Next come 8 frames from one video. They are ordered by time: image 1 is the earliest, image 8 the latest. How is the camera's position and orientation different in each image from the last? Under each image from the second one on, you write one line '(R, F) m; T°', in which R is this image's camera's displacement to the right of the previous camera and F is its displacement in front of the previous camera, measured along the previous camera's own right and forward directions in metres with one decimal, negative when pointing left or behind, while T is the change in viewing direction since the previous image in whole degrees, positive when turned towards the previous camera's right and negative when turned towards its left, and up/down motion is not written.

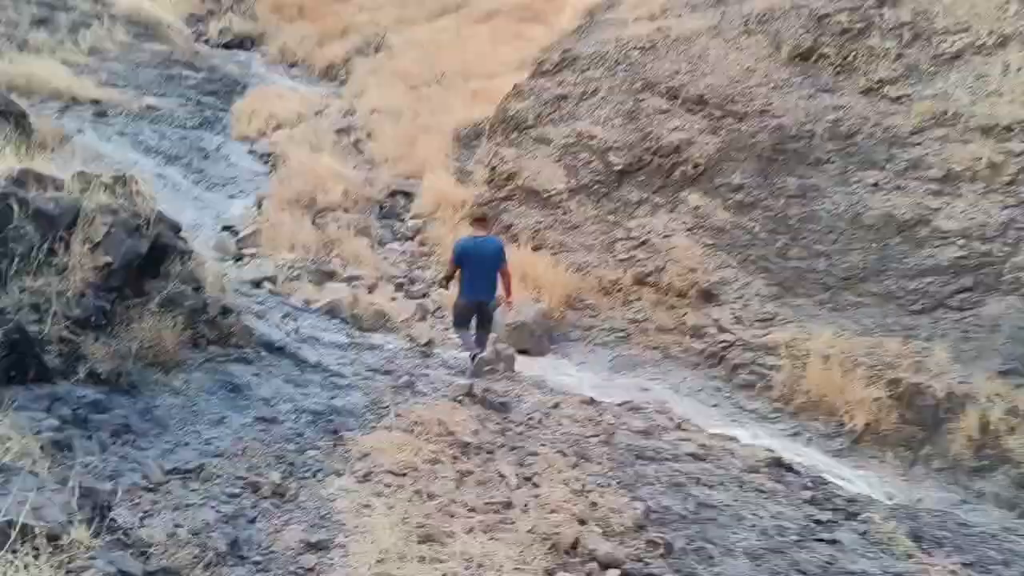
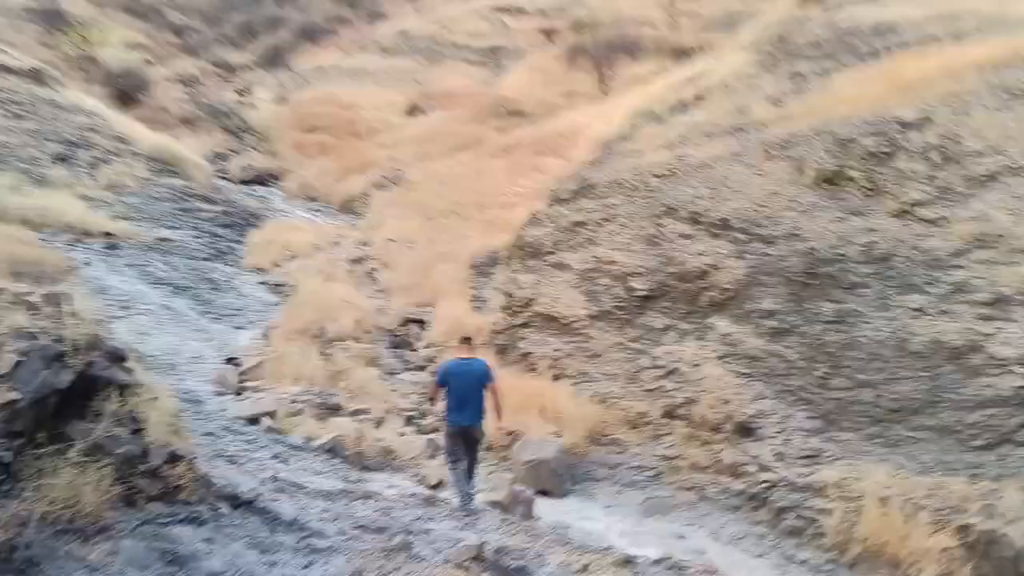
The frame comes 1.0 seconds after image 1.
(0.0, +0.7) m; -1°
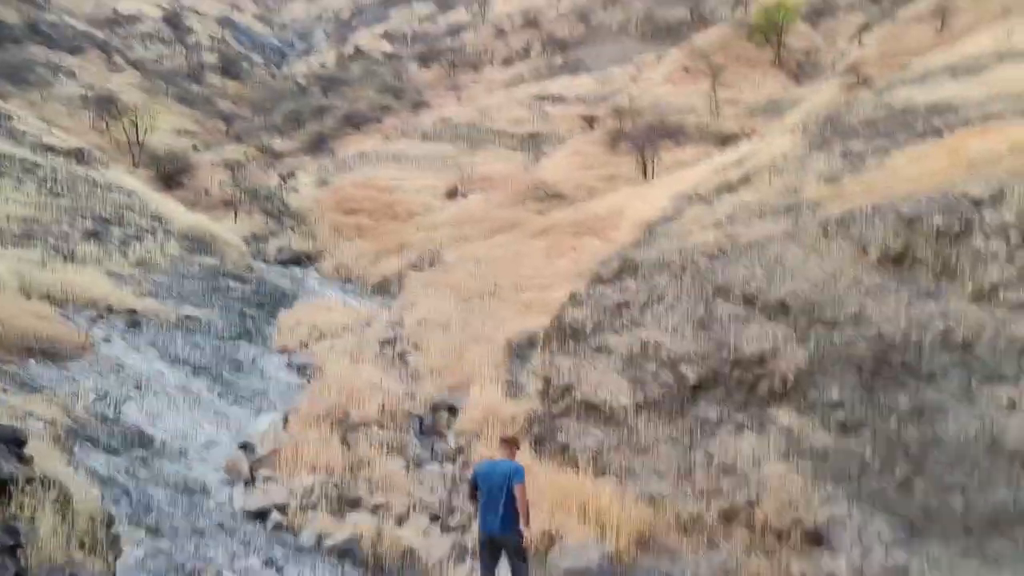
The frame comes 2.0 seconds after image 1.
(0.0, +0.8) m; -3°
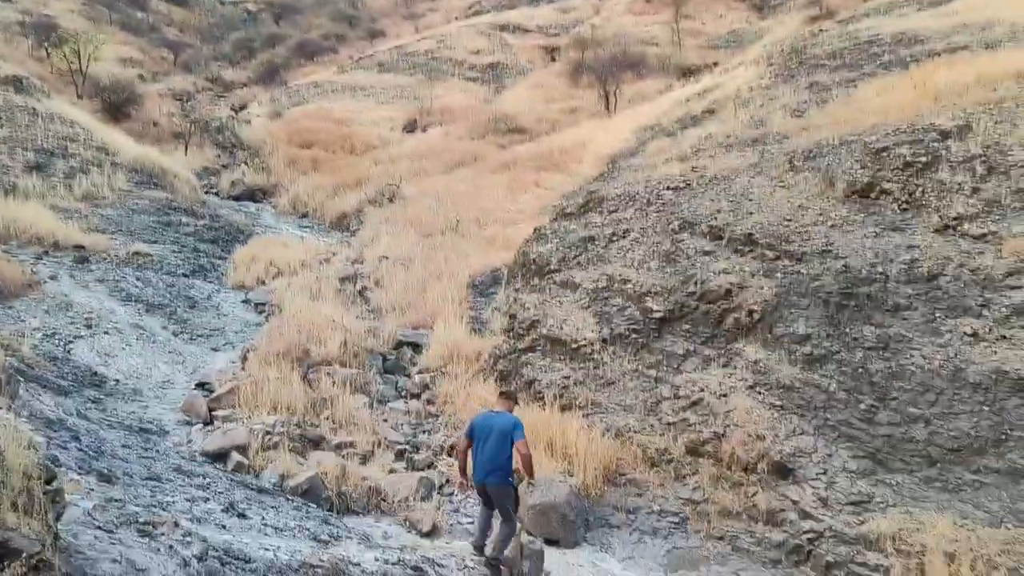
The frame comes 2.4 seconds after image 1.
(-0.1, +0.2) m; +3°
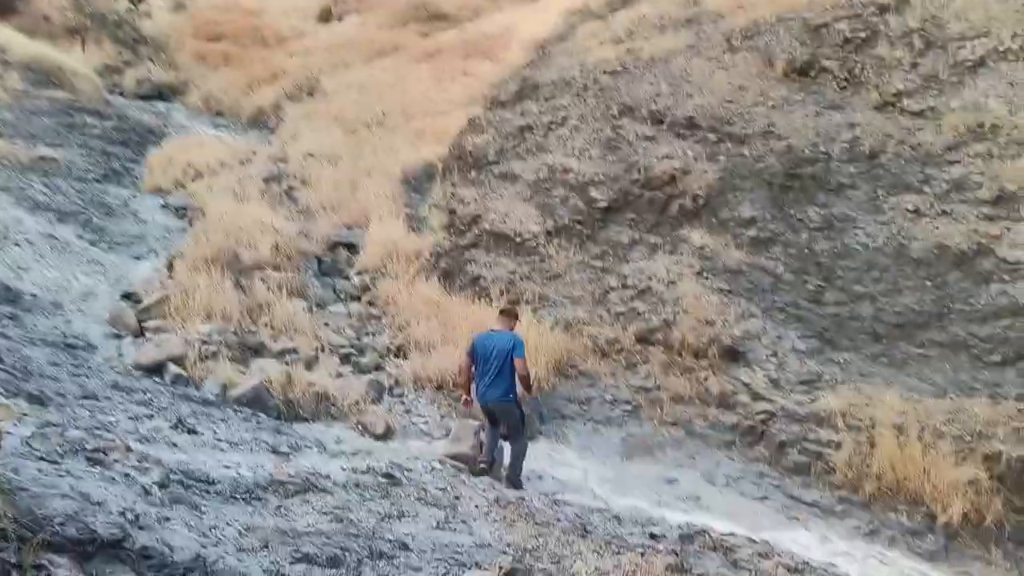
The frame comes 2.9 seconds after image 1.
(-0.2, +0.3) m; +5°
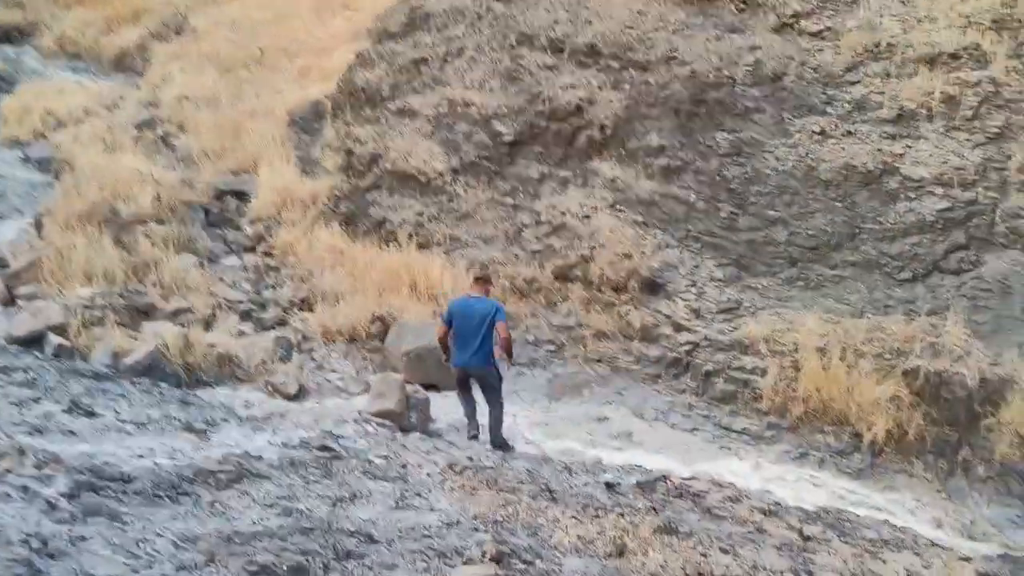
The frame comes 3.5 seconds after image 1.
(-0.2, +0.4) m; +7°
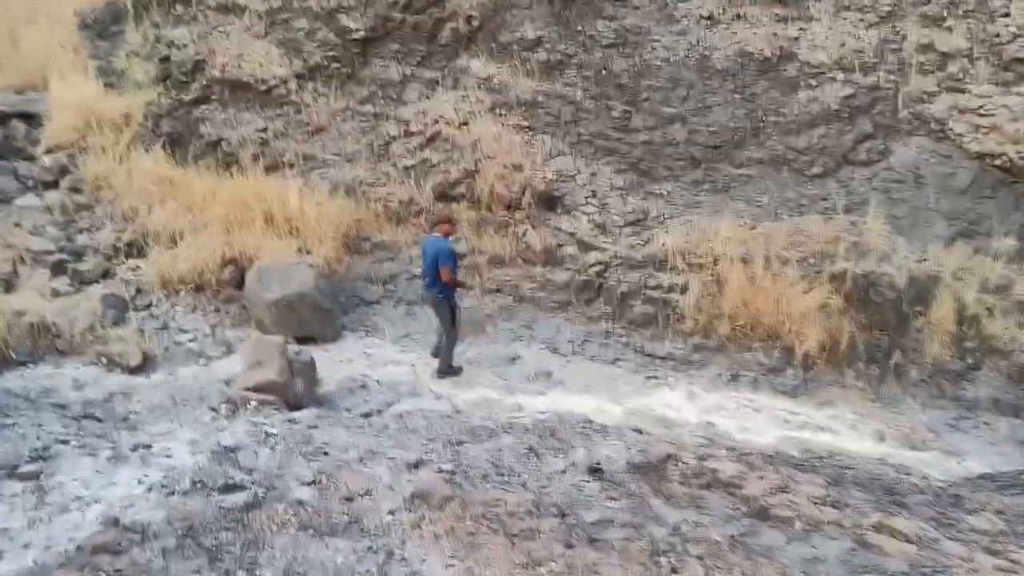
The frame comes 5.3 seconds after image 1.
(-0.4, +1.1) m; +11°
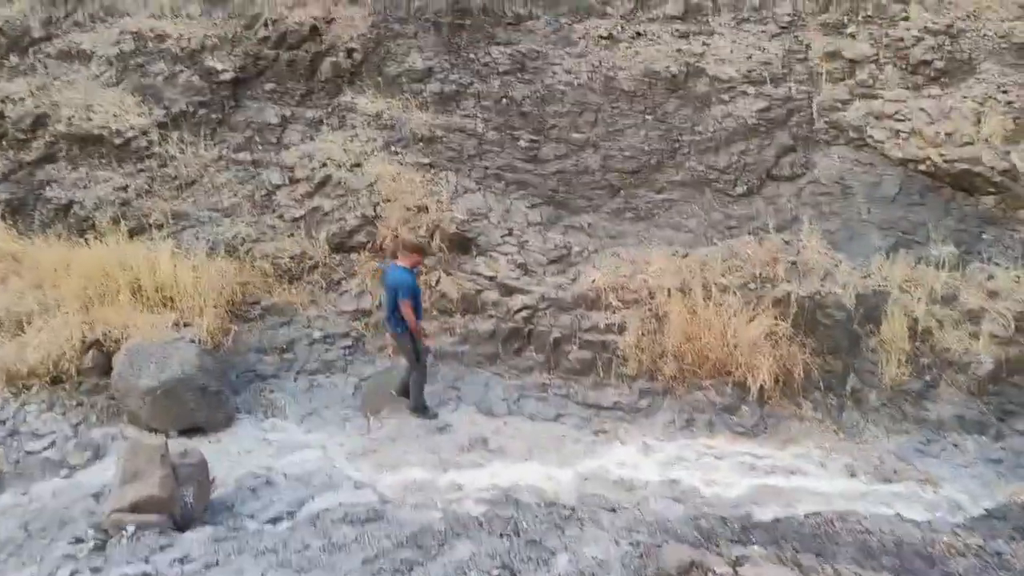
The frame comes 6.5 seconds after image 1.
(-0.2, +0.7) m; +7°
